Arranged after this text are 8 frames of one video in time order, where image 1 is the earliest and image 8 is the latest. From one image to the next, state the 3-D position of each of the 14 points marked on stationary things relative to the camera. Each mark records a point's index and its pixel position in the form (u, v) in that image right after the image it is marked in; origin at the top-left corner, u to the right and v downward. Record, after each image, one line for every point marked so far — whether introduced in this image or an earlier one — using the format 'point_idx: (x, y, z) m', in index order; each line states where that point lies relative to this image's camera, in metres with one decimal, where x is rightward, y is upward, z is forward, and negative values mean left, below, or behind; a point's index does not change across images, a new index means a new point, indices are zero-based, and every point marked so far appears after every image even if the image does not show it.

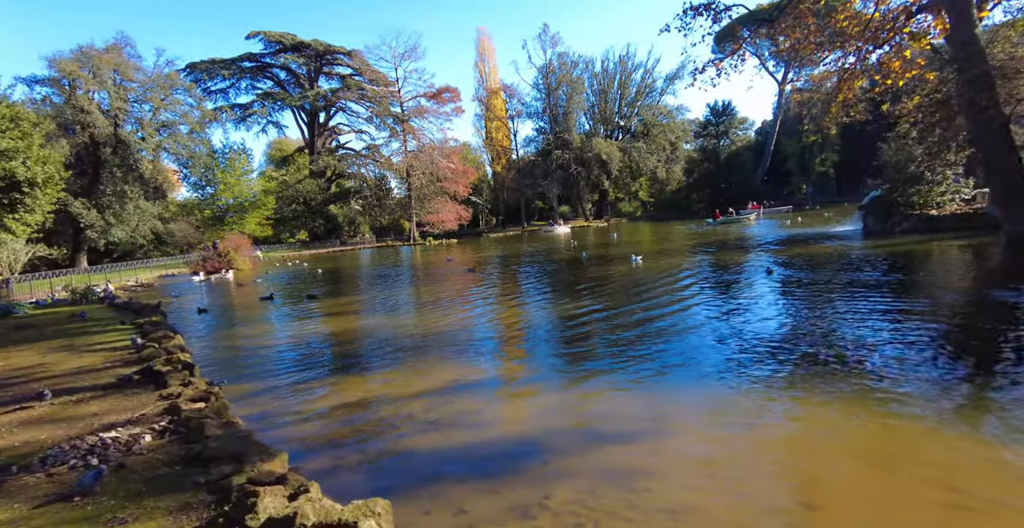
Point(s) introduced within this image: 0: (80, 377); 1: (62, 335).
0: (-6.0, -1.5, +8.8) m
1: (-10.2, -1.5, +14.5) m
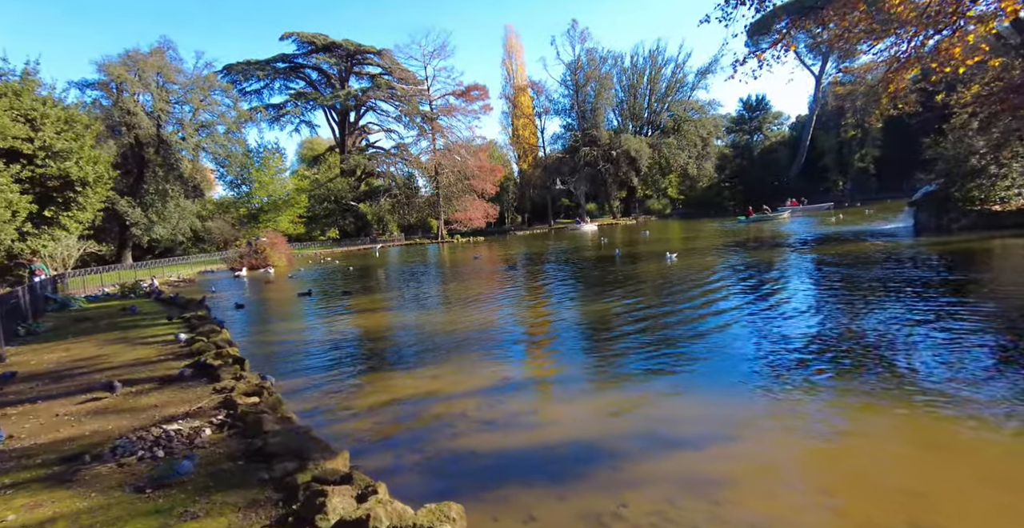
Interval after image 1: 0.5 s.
0: (-5.4, -1.5, +9.1) m
1: (-9.3, -1.4, +15.0) m
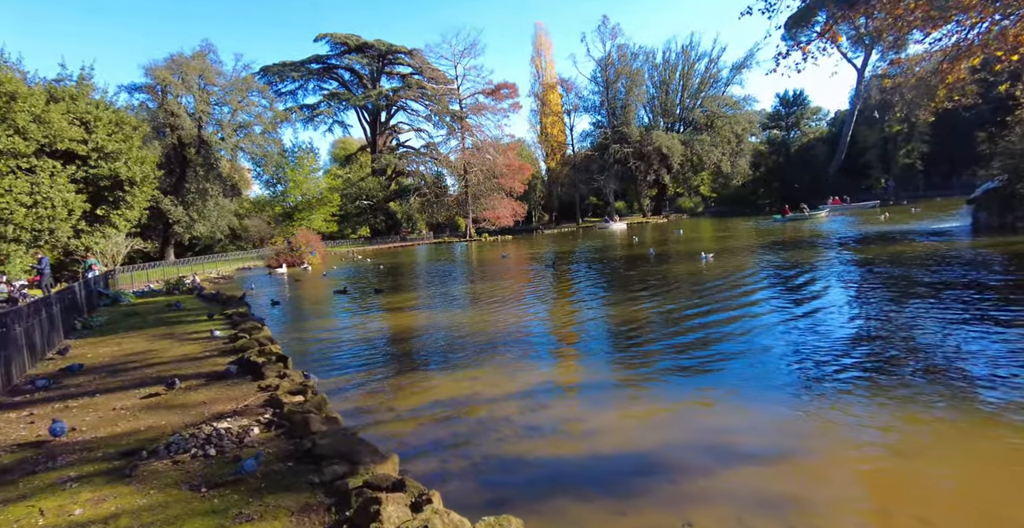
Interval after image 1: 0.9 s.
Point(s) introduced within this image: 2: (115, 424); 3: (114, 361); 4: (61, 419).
0: (-4.8, -1.5, +9.3) m
1: (-8.5, -1.4, +15.3) m
2: (-4.0, -1.6, +6.4) m
3: (-6.5, -1.5, +10.4) m
4: (-4.9, -1.7, +7.0) m
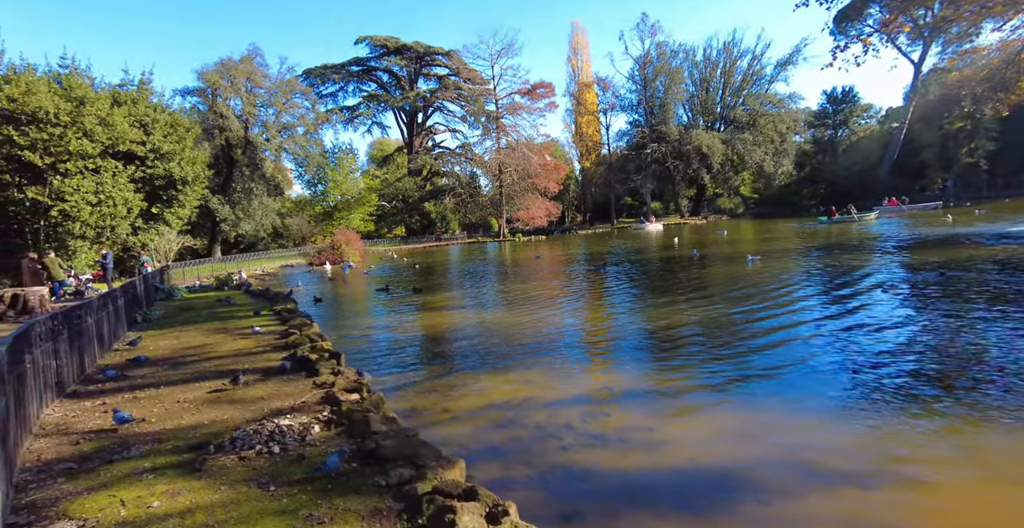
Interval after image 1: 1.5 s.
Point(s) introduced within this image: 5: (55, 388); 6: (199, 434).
0: (-4.0, -1.4, +9.4) m
1: (-7.4, -1.3, +15.7) m
2: (-3.4, -1.6, +6.5) m
3: (-5.7, -1.5, +10.7) m
4: (-4.3, -1.6, +7.1) m
5: (-5.6, -1.5, +7.9) m
6: (-2.9, -1.6, +5.7) m
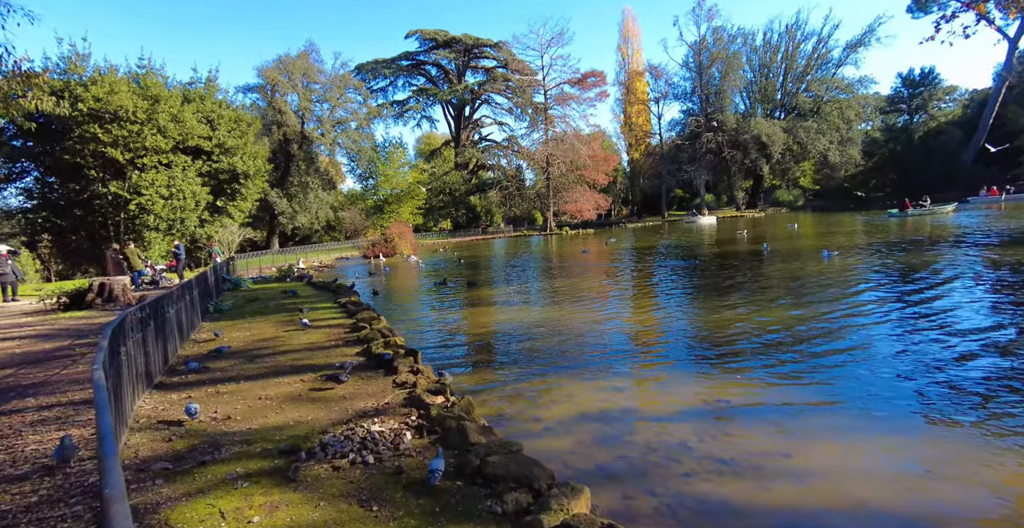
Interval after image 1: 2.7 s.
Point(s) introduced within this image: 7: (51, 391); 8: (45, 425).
0: (-2.9, -1.4, +9.3) m
1: (-5.8, -1.2, +15.8) m
2: (-2.5, -1.5, +6.3) m
3: (-4.5, -1.4, +10.7) m
4: (-3.3, -1.6, +7.0) m
5: (-4.6, -1.4, +7.8) m
6: (-2.0, -1.5, +5.5) m
7: (-6.4, -1.7, +8.9) m
8: (-5.2, -1.8, +7.1) m
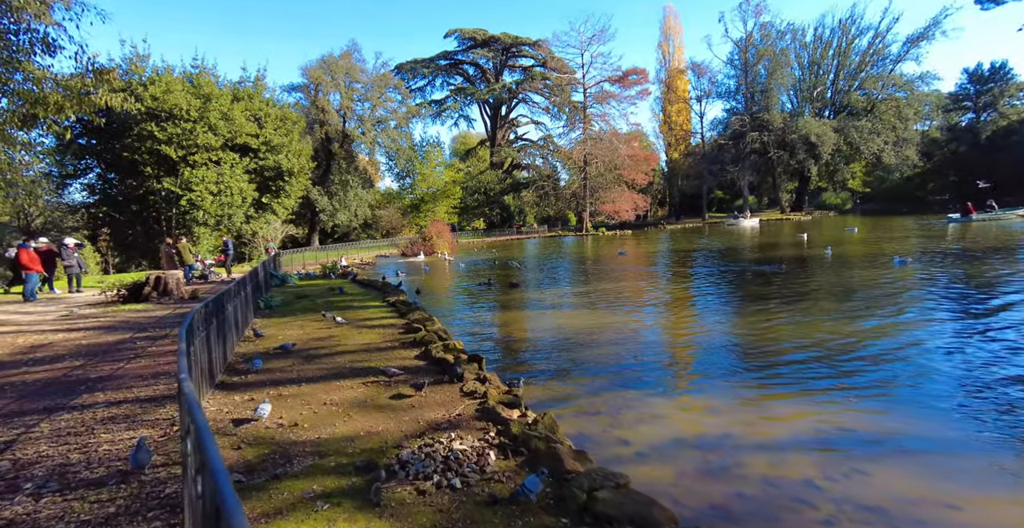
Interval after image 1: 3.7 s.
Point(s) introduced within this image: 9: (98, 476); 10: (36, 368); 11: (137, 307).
0: (-2.0, -1.4, +9.0) m
1: (-4.5, -1.1, +15.6) m
2: (-1.7, -1.5, +6.0) m
3: (-3.5, -1.4, +10.4) m
4: (-2.5, -1.6, +6.7) m
5: (-3.7, -1.4, +7.6) m
6: (-1.3, -1.5, +5.2) m
7: (-5.5, -1.7, +8.8) m
8: (-4.4, -1.8, +6.9) m
9: (-3.5, -1.8, +5.3) m
10: (-8.0, -1.7, +10.6) m
11: (-10.2, -1.1, +17.0) m
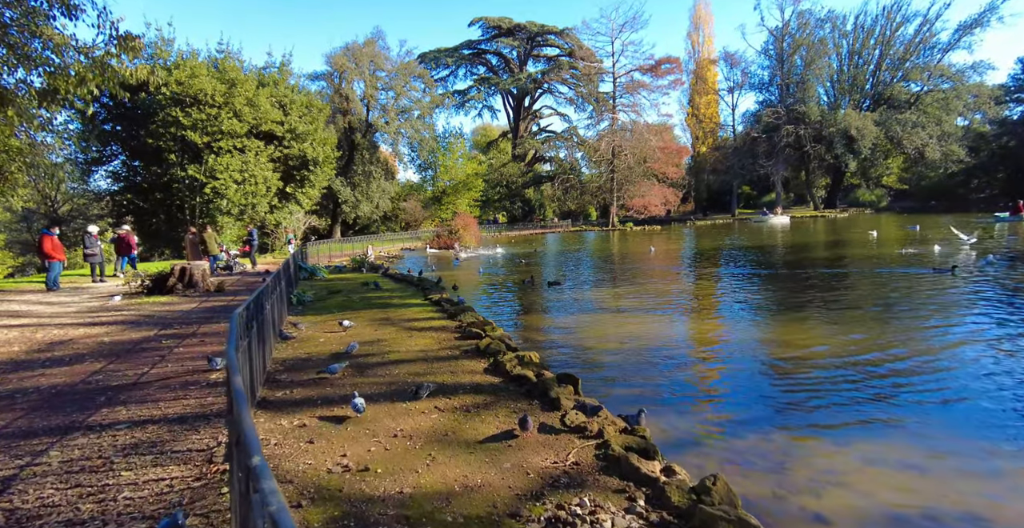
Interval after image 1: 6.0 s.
0: (-0.9, -1.3, +7.6) m
1: (-3.3, -1.0, +14.3) m
2: (-0.7, -1.6, +4.6) m
3: (-2.4, -1.3, +9.1) m
4: (-1.5, -1.6, +5.4) m
5: (-2.7, -1.4, +6.3) m
6: (-0.3, -1.6, +3.8) m
7: (-4.4, -1.6, +7.5) m
8: (-3.4, -1.7, +5.6) m
9: (-2.6, -1.8, +4.0) m
10: (-6.8, -1.6, +9.4) m
11: (-8.9, -0.9, +15.9) m
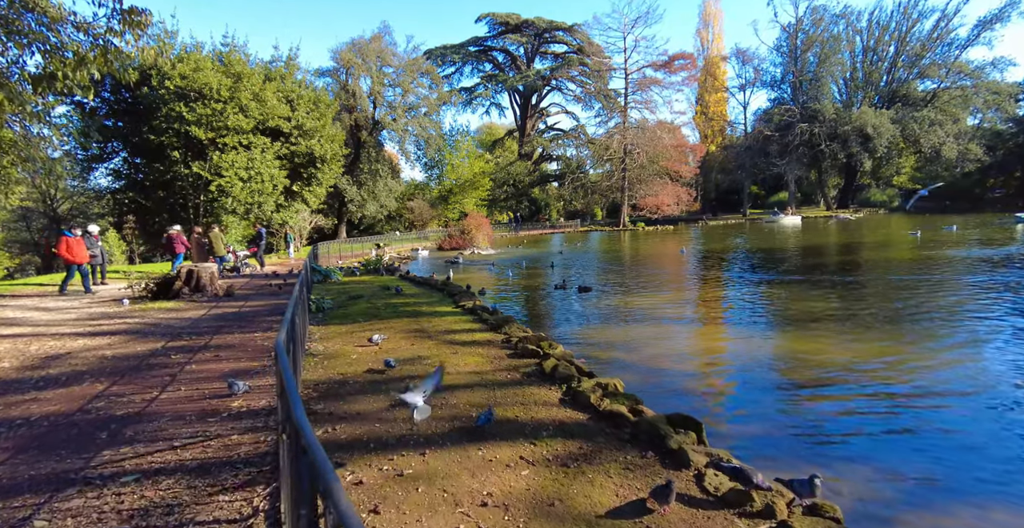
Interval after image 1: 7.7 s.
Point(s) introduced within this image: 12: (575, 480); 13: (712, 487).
0: (0.0, -1.5, +6.3) m
1: (-2.4, -1.1, +13.0) m
2: (+0.1, -1.7, +3.3) m
3: (-1.5, -1.4, +7.8) m
4: (-0.6, -1.7, +4.1) m
5: (-1.8, -1.5, +5.0) m
6: (+0.6, -1.7, +2.5) m
7: (-3.6, -1.7, +6.2) m
8: (-2.5, -1.8, +4.3) m
9: (-1.7, -1.9, +2.7) m
10: (-6.0, -1.7, +8.1) m
11: (-8.0, -1.0, +14.6) m
12: (+0.5, -1.6, +4.4) m
13: (+1.4, -1.5, +4.1) m
